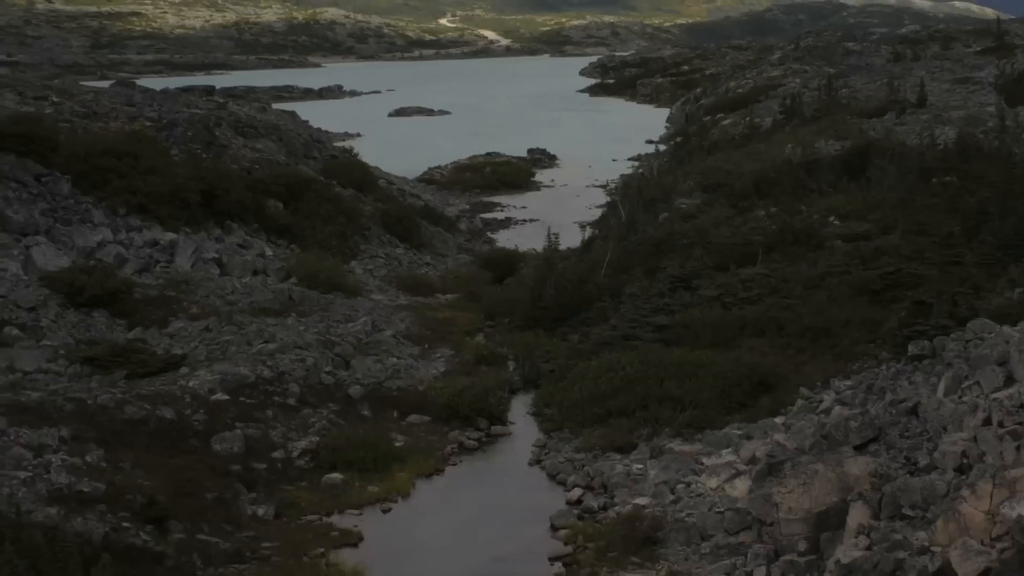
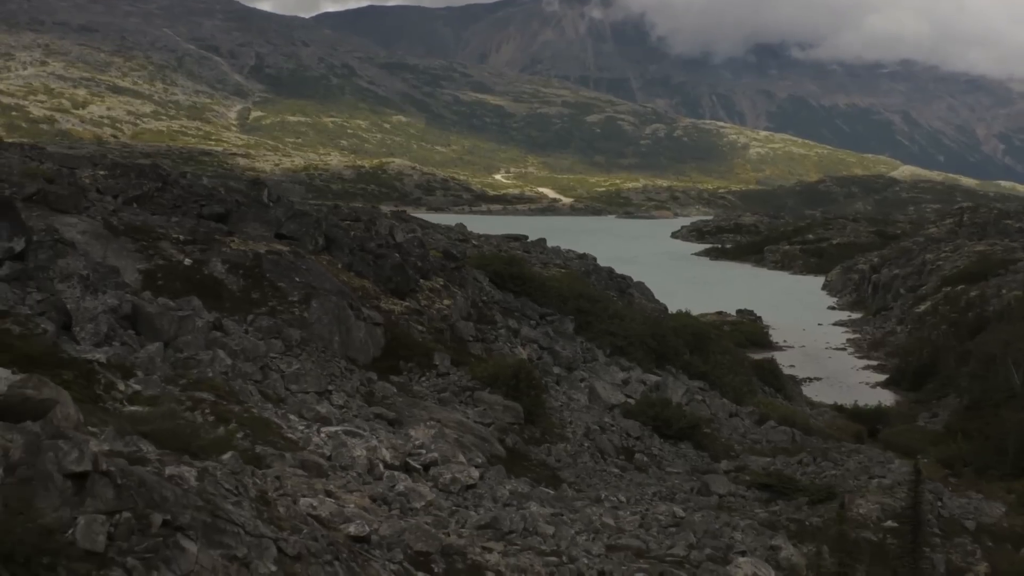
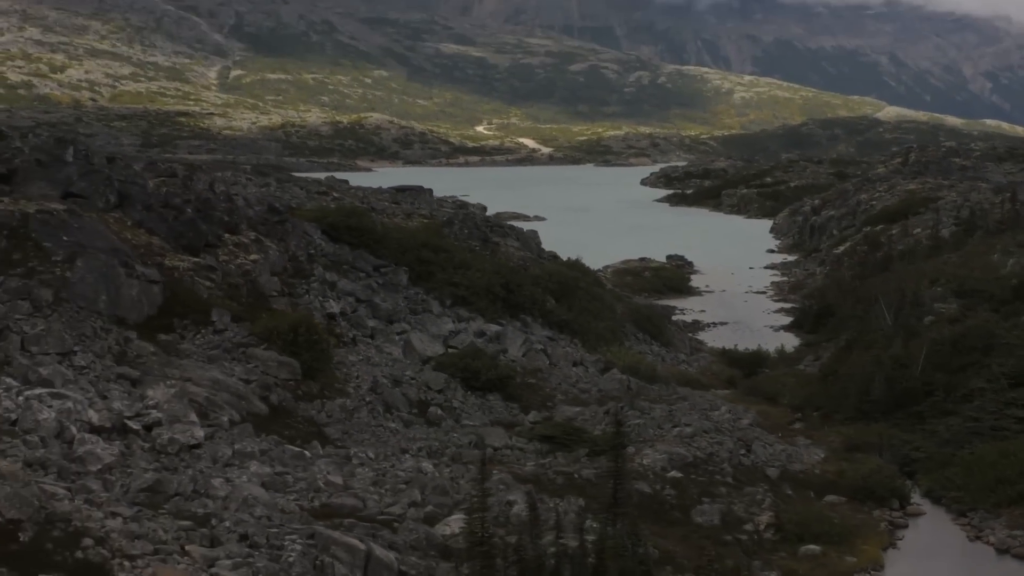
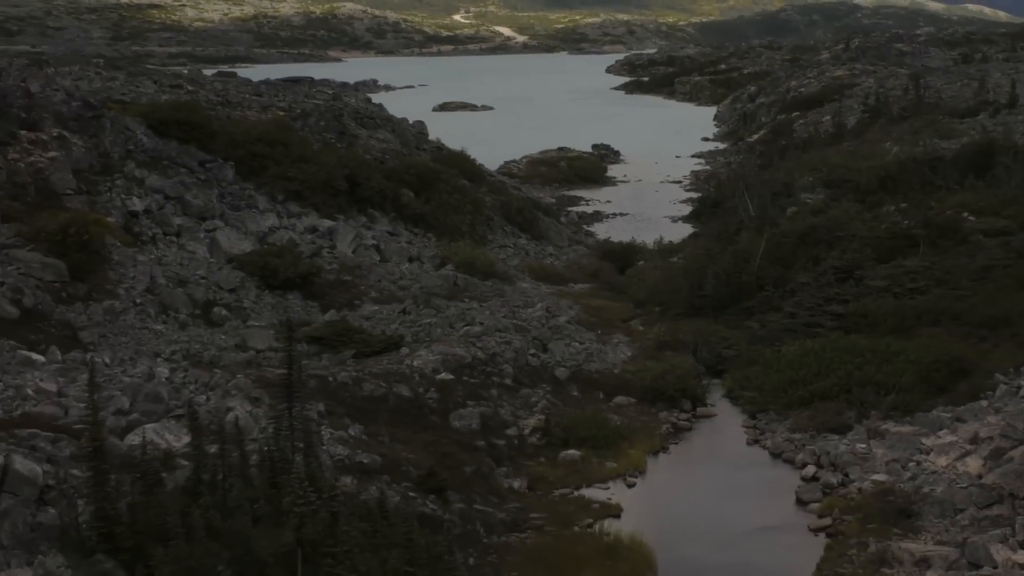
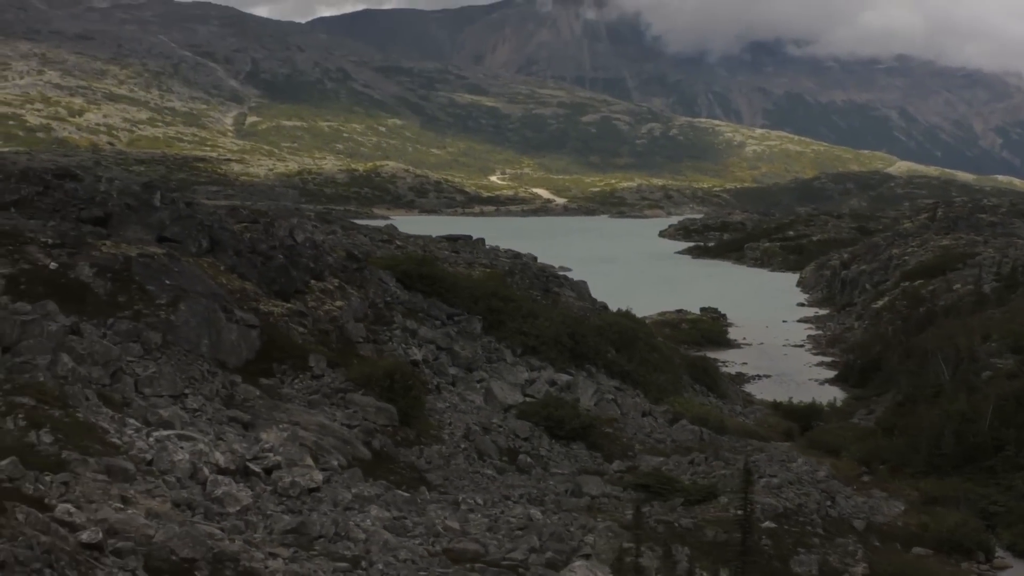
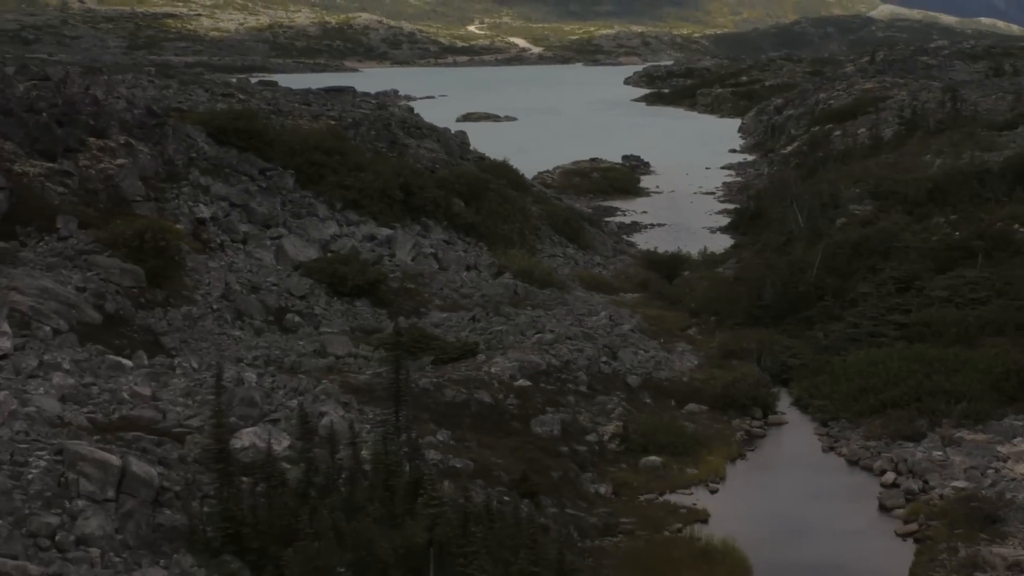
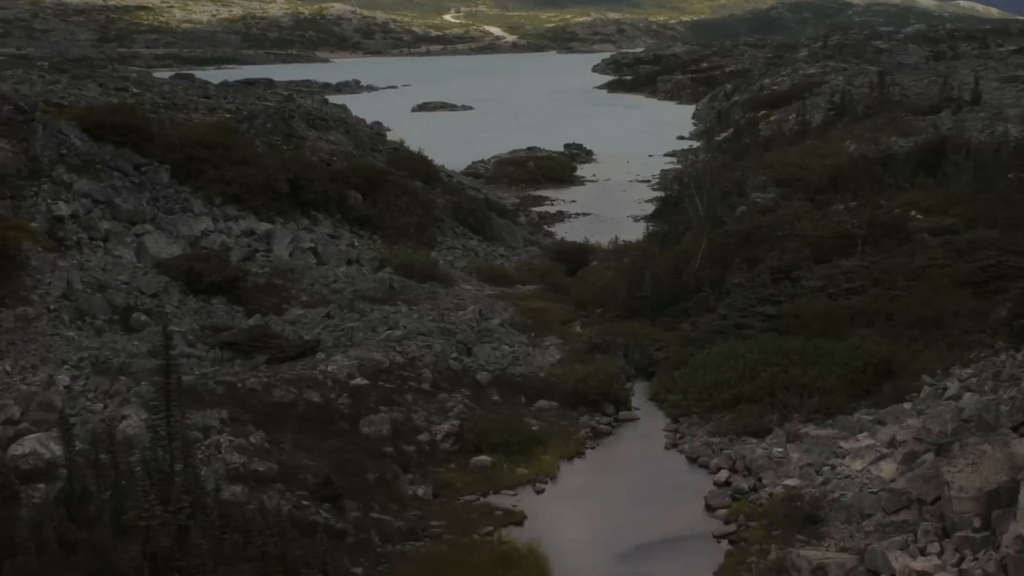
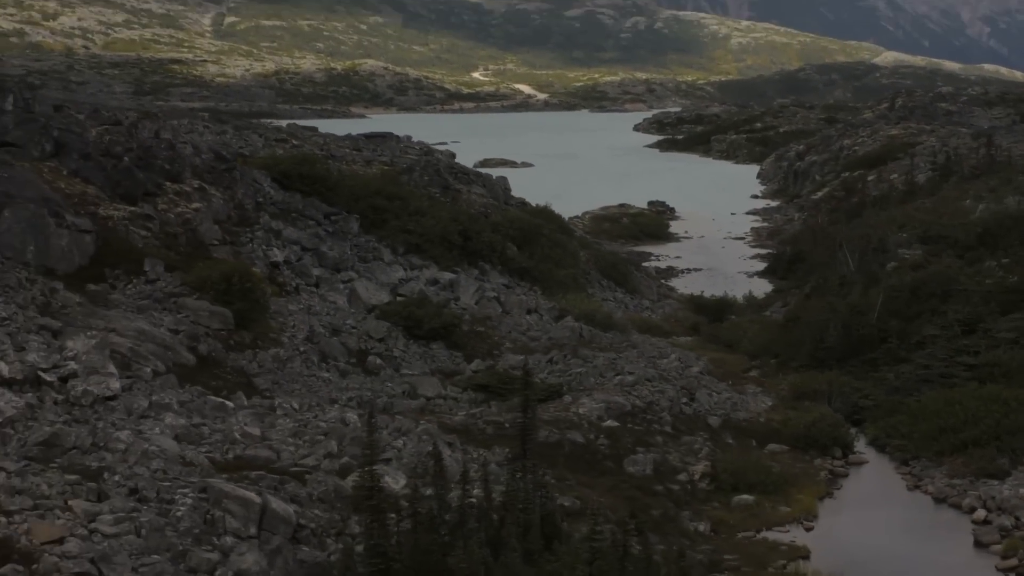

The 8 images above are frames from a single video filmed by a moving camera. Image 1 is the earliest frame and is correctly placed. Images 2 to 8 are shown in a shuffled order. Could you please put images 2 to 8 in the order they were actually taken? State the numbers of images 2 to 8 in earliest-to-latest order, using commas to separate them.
7, 4, 6, 8, 3, 5, 2
